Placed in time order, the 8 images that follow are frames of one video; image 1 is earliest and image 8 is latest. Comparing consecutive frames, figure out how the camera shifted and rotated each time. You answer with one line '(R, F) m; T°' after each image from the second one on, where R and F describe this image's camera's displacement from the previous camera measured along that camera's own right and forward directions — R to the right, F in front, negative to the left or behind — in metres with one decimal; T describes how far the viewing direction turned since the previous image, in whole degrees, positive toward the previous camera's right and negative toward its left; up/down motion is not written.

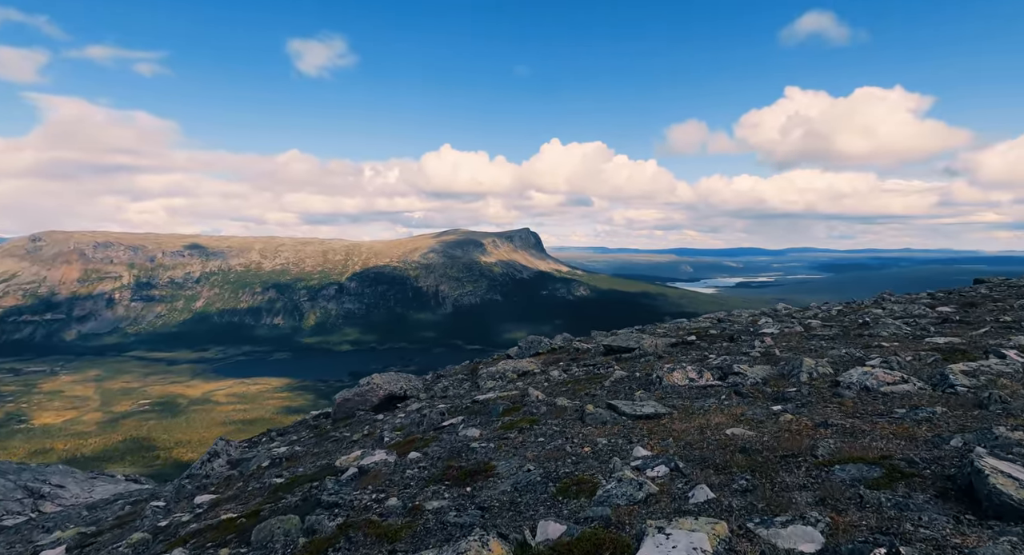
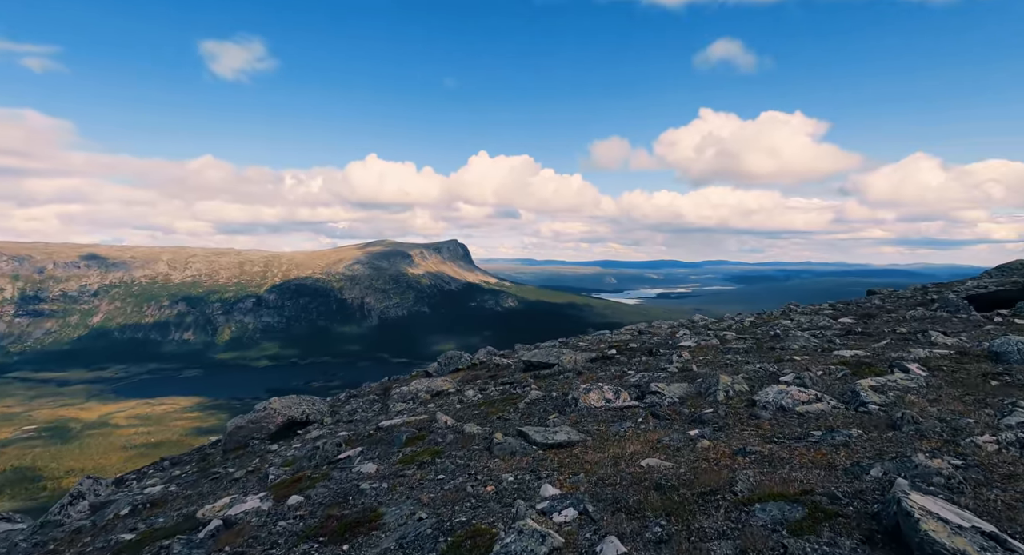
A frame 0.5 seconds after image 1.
(+0.7, +1.5) m; +7°
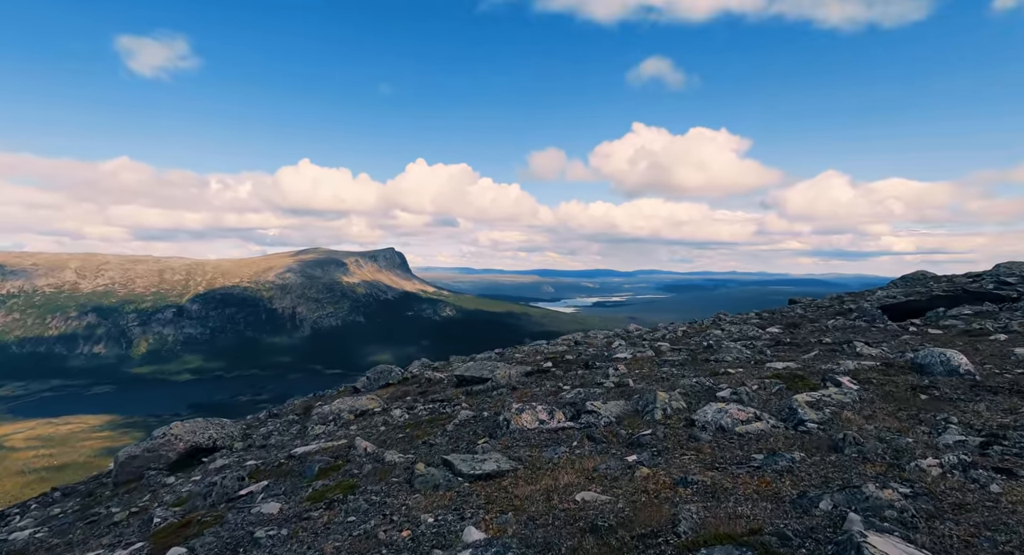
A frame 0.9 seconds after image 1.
(+0.3, +1.3) m; +6°
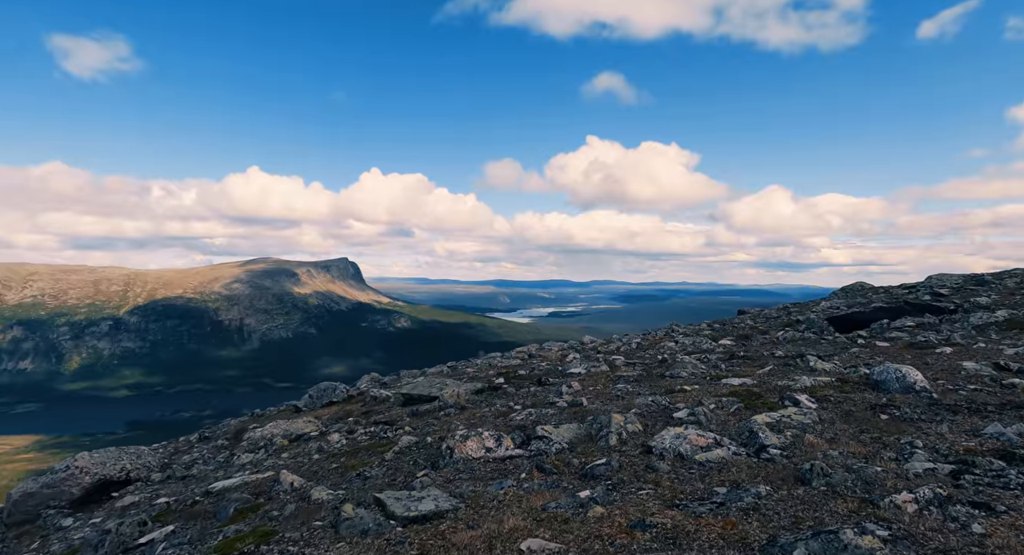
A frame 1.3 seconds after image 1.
(+0.3, +1.3) m; +5°
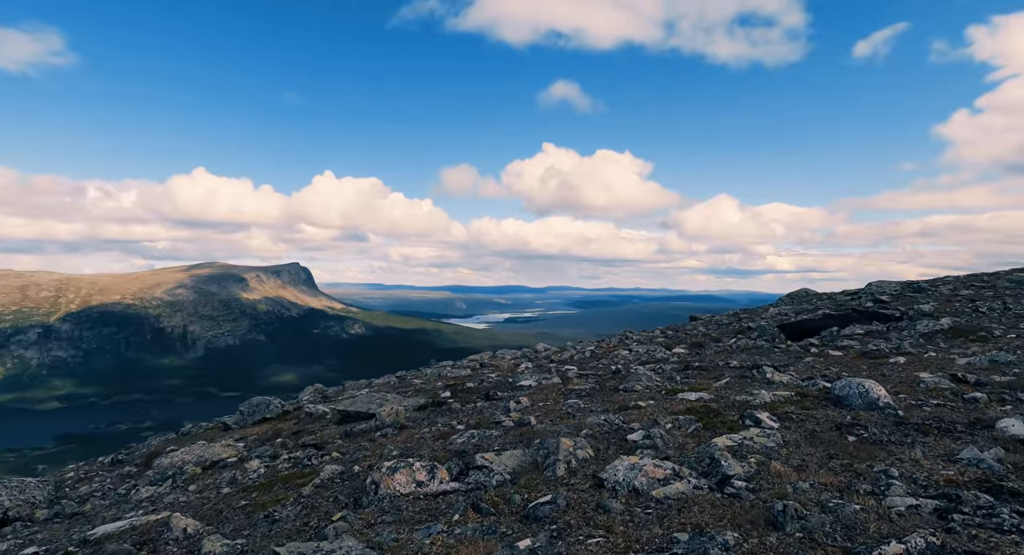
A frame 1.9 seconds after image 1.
(+0.5, +1.7) m; +4°
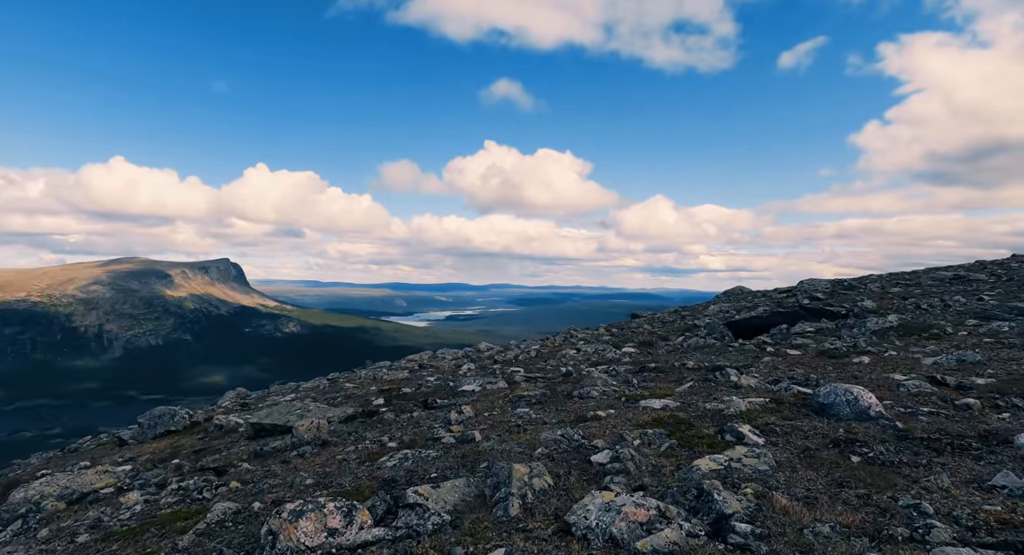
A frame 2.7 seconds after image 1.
(0.0, +2.7) m; +6°
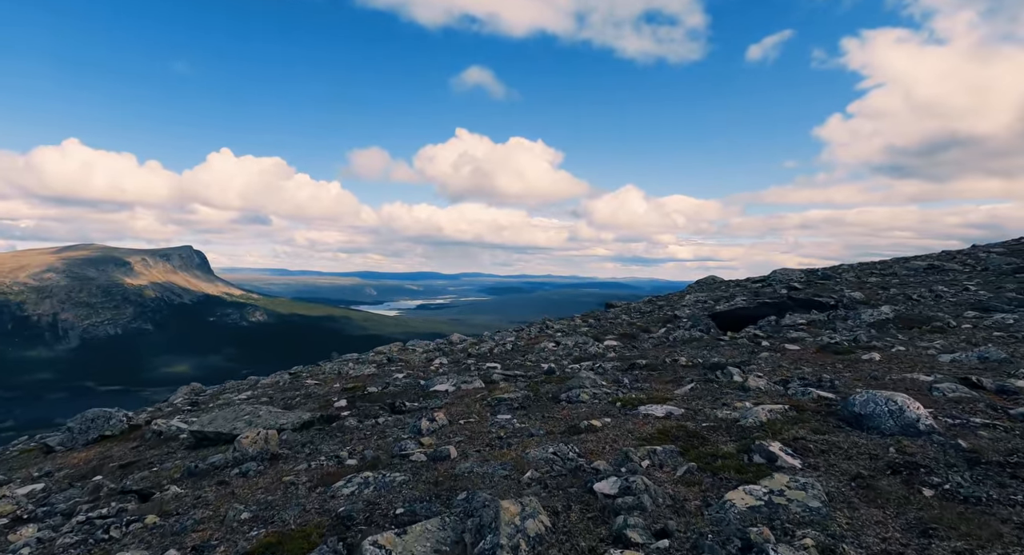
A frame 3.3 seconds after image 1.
(-0.3, +2.5) m; +3°
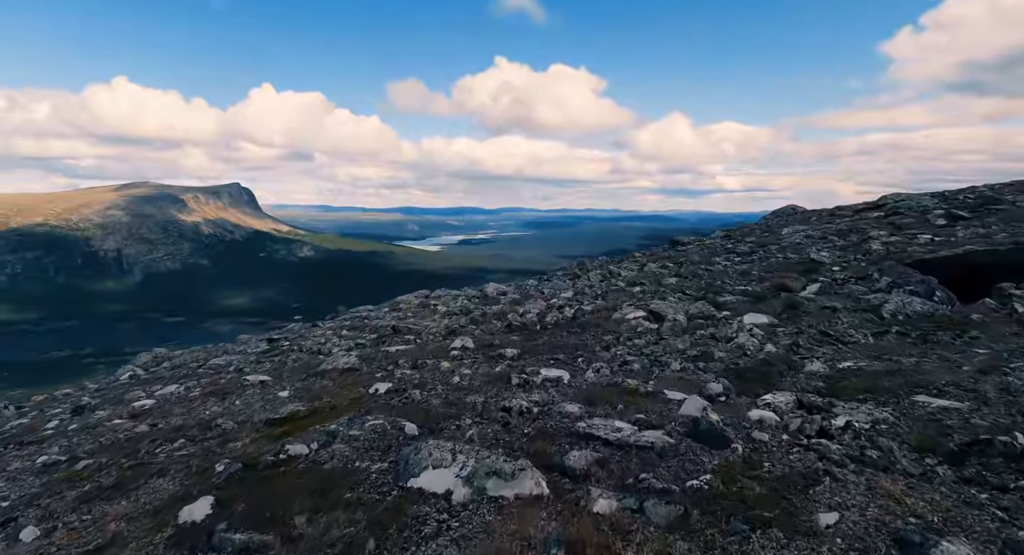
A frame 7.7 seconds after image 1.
(-1.1, +15.6) m; -4°
